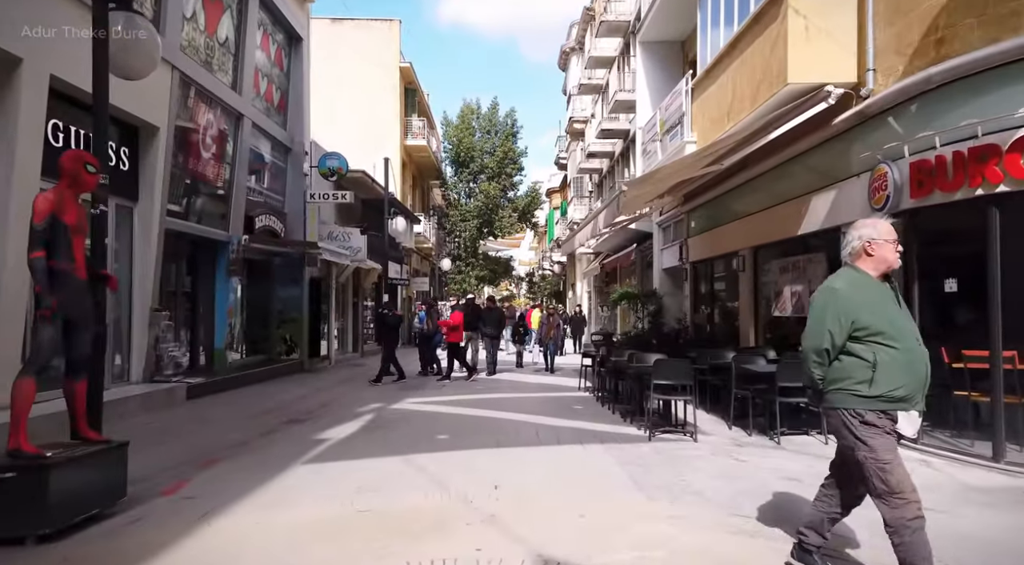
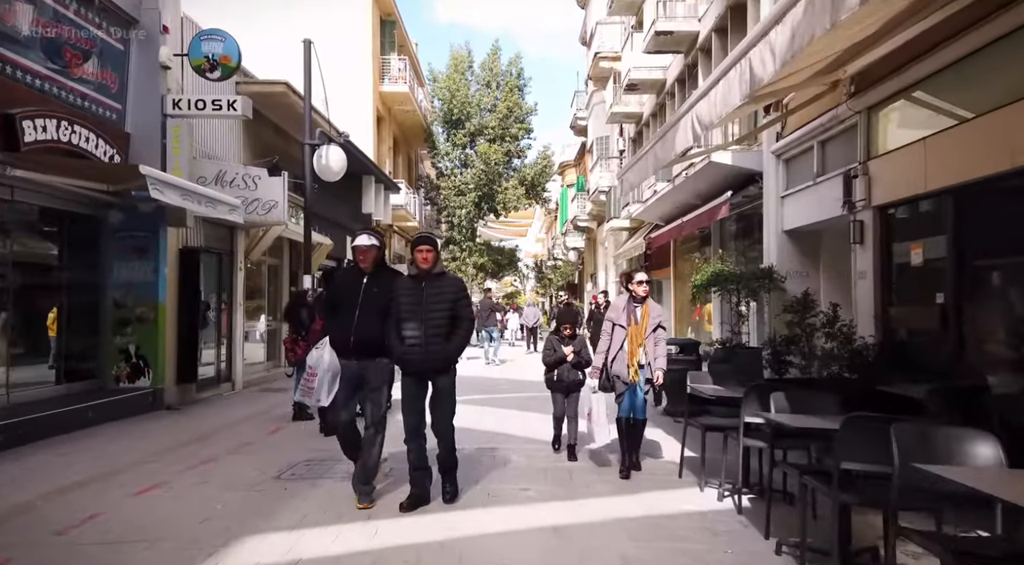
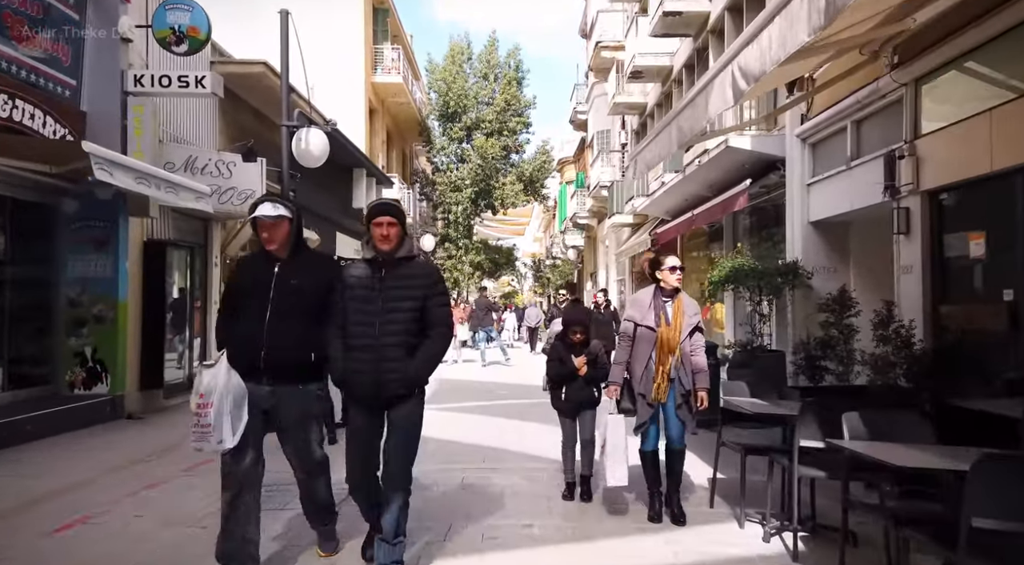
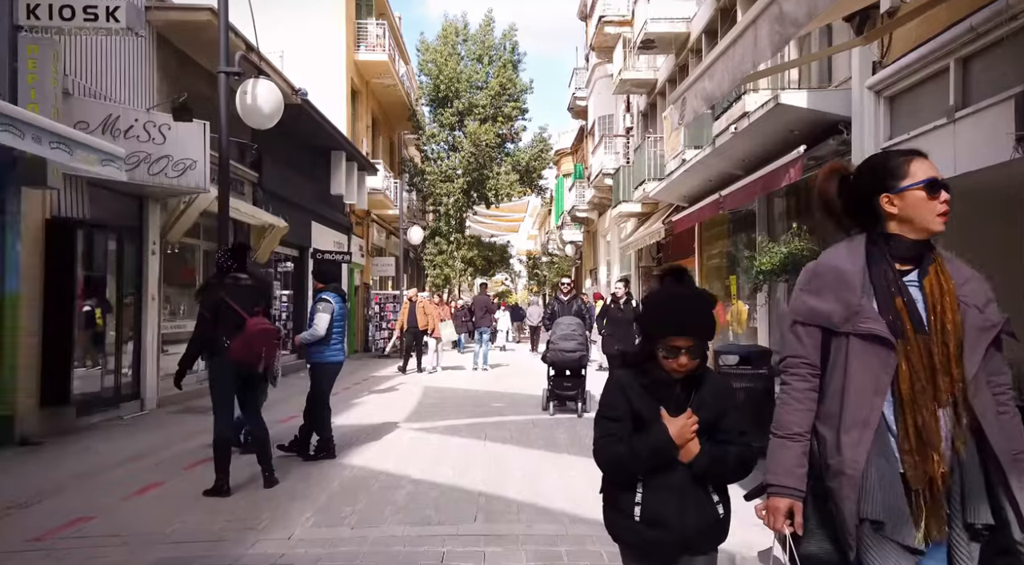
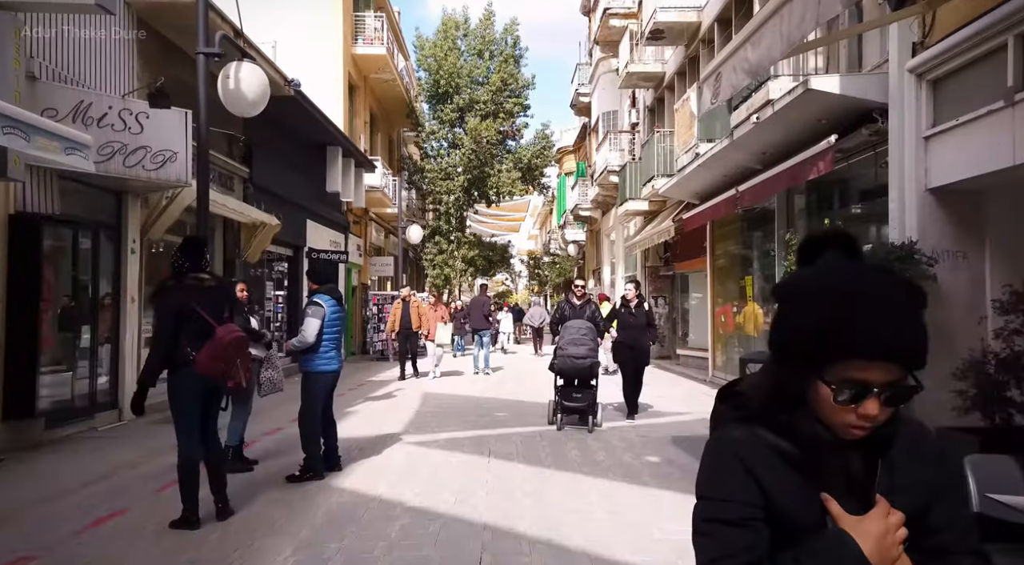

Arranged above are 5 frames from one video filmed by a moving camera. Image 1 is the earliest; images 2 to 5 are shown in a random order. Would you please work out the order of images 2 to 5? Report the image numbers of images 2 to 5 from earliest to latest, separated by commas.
2, 3, 4, 5
